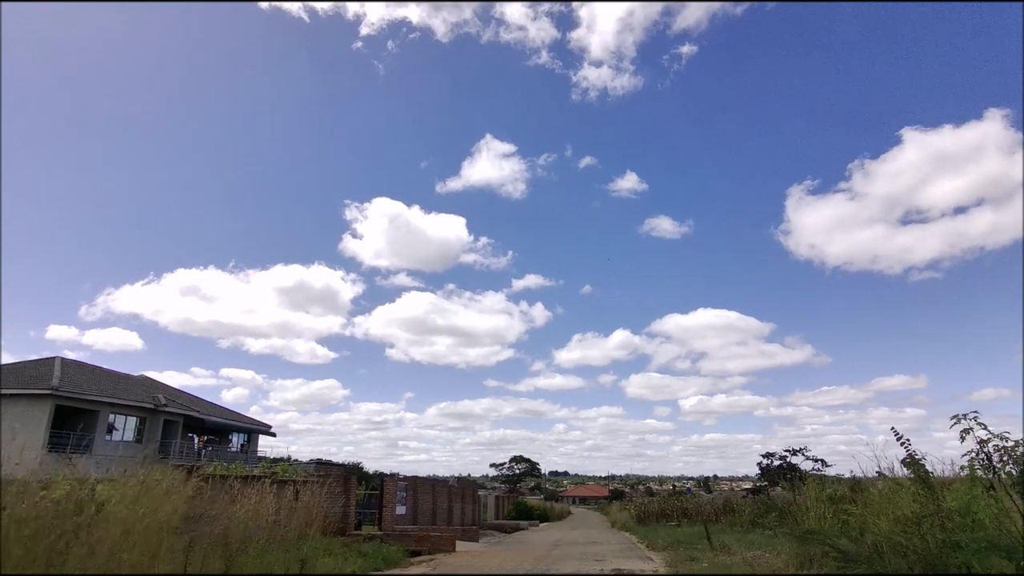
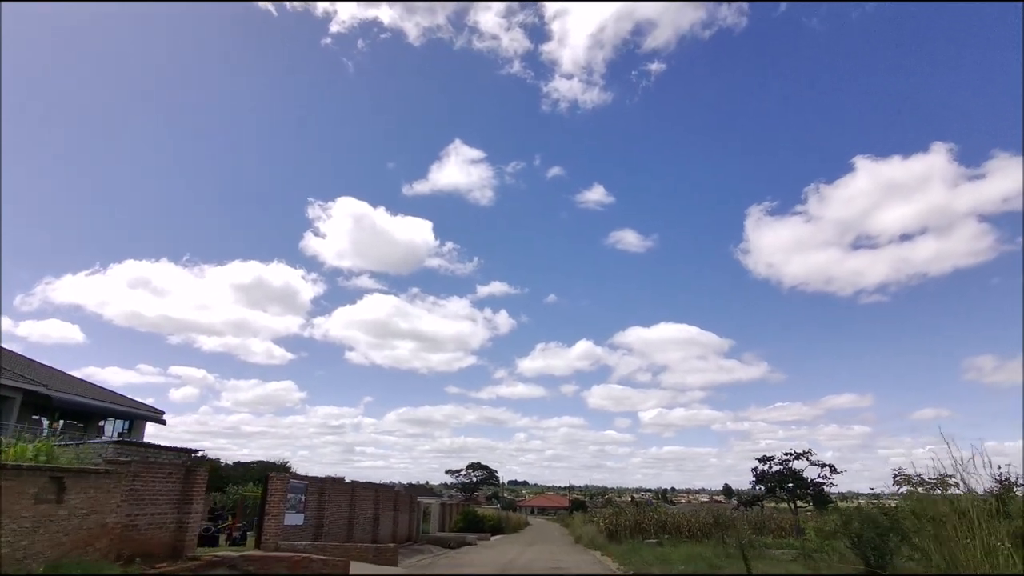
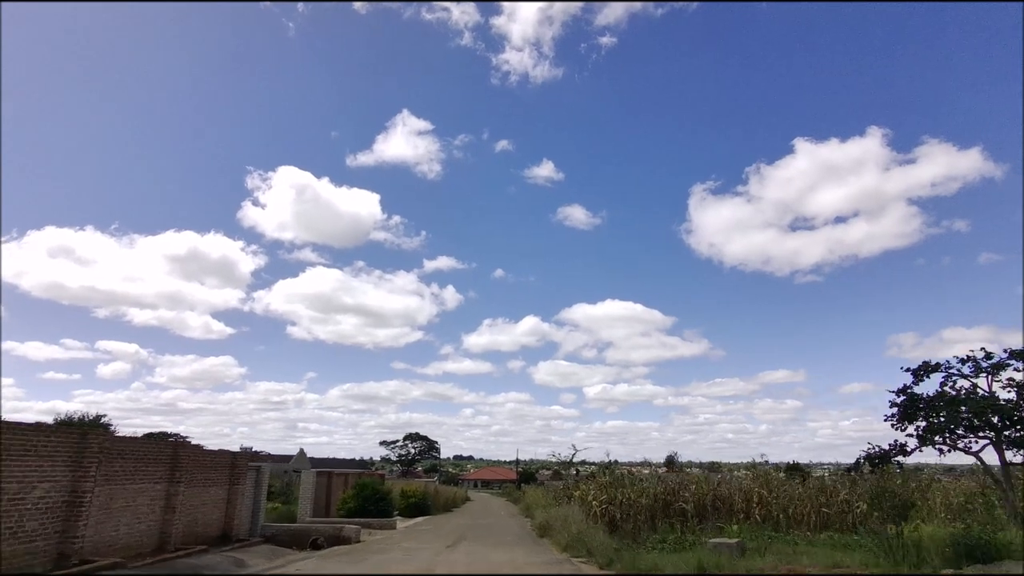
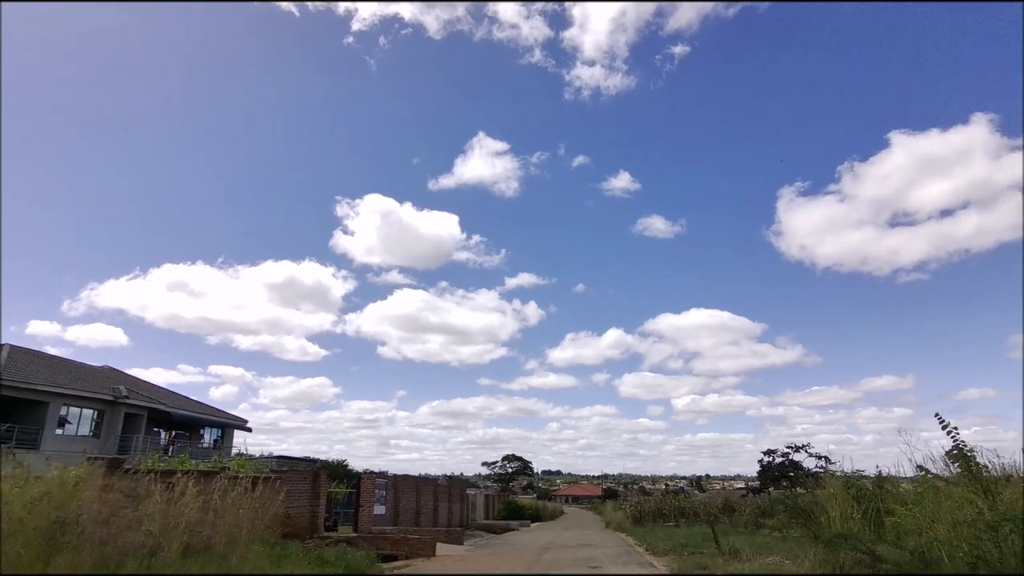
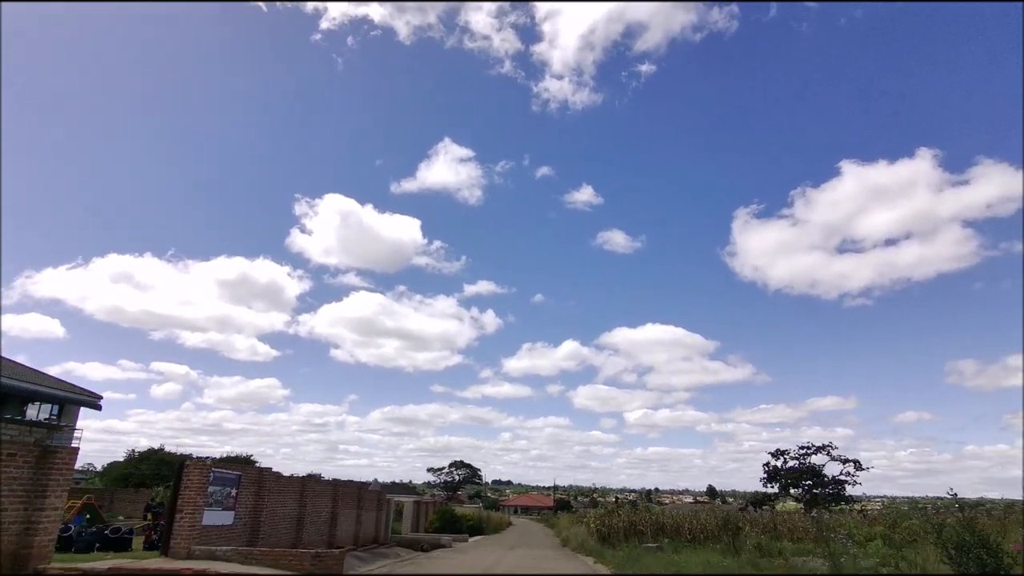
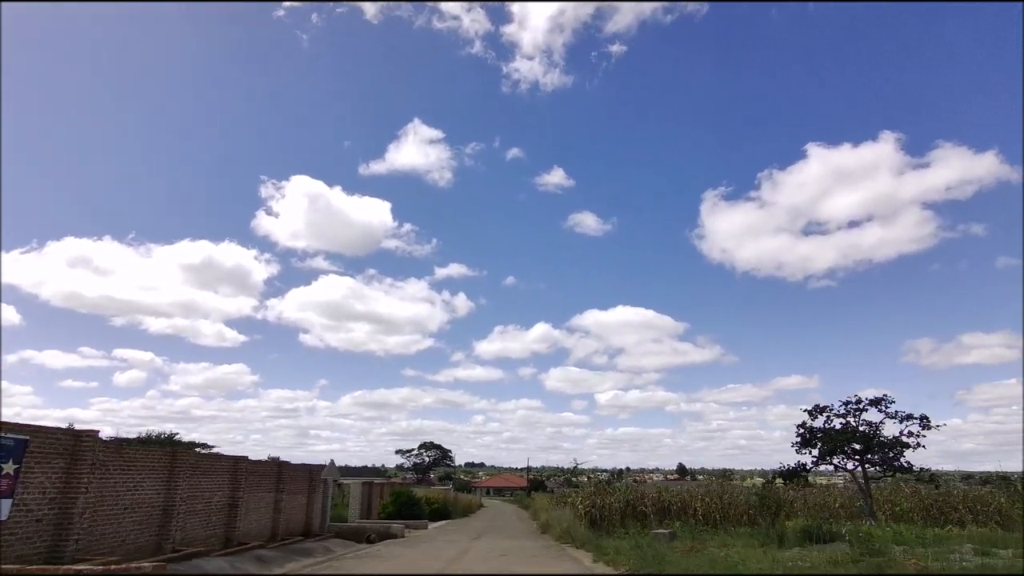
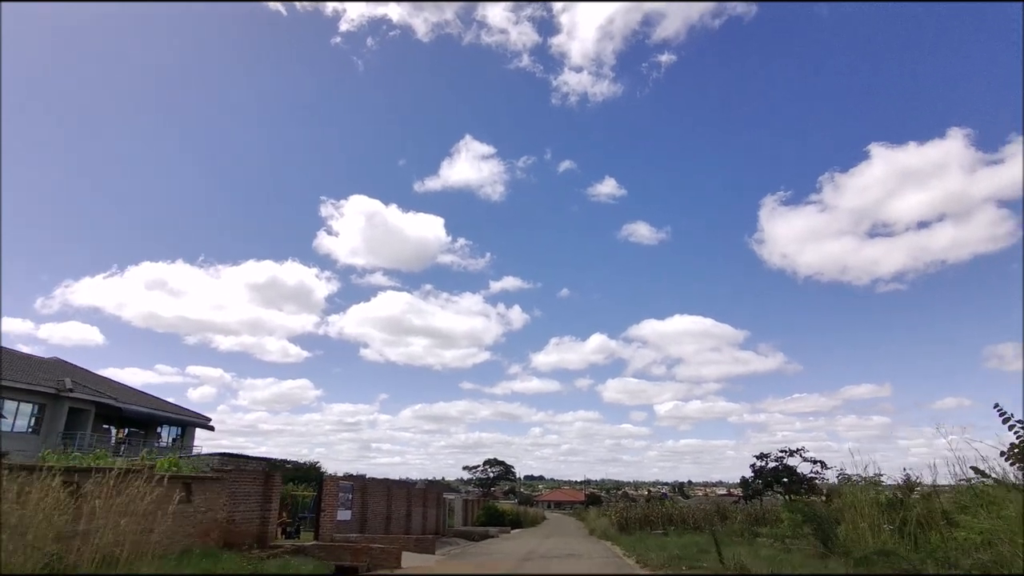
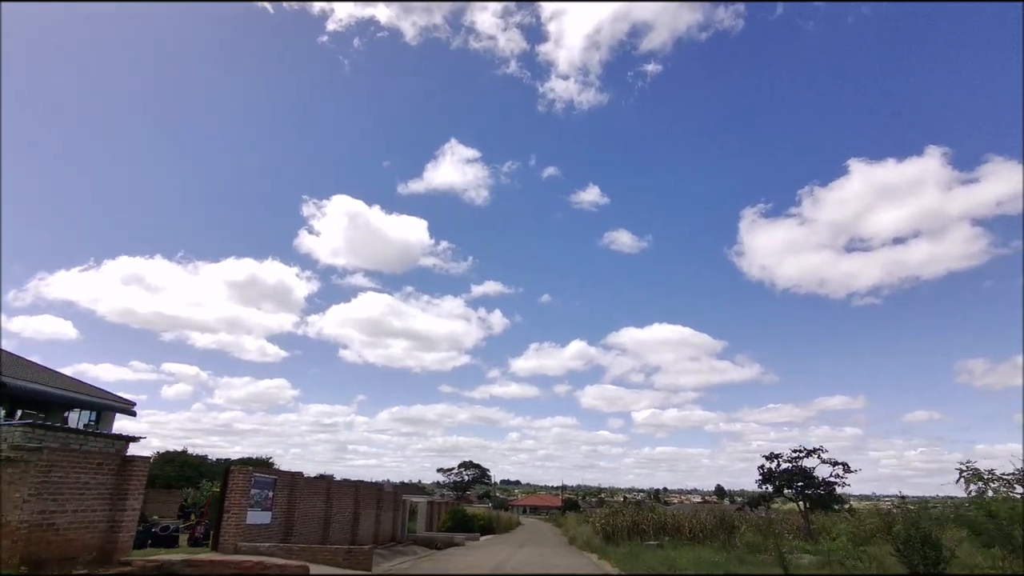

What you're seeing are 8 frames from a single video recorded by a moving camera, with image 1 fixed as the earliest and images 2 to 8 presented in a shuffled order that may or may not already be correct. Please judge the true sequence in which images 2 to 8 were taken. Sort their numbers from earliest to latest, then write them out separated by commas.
4, 7, 2, 8, 5, 6, 3
